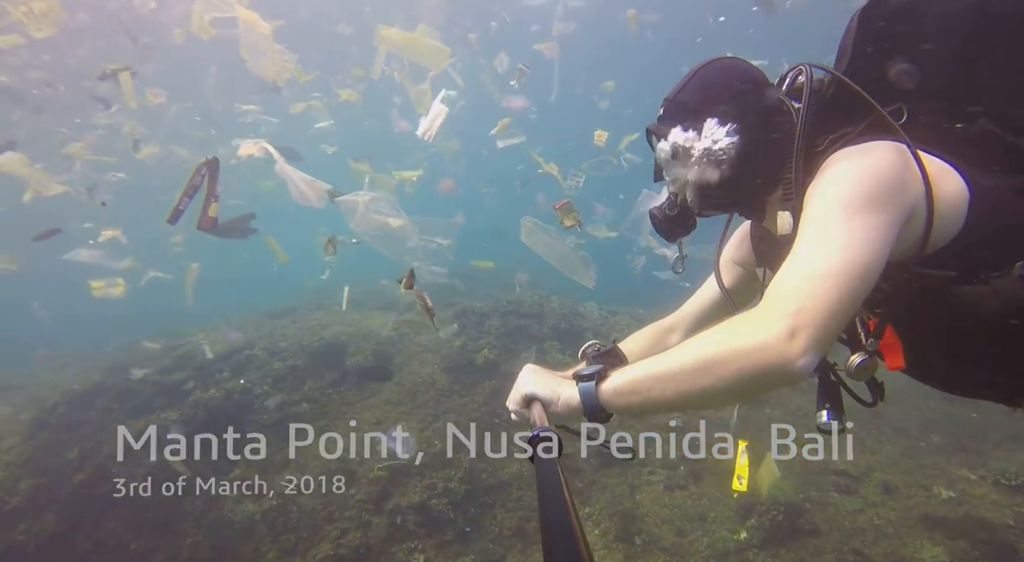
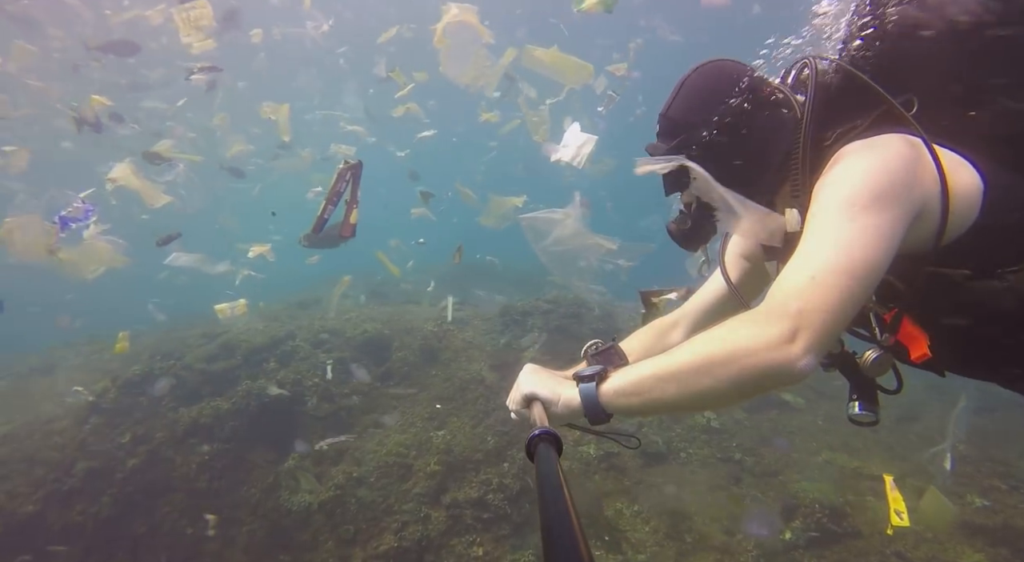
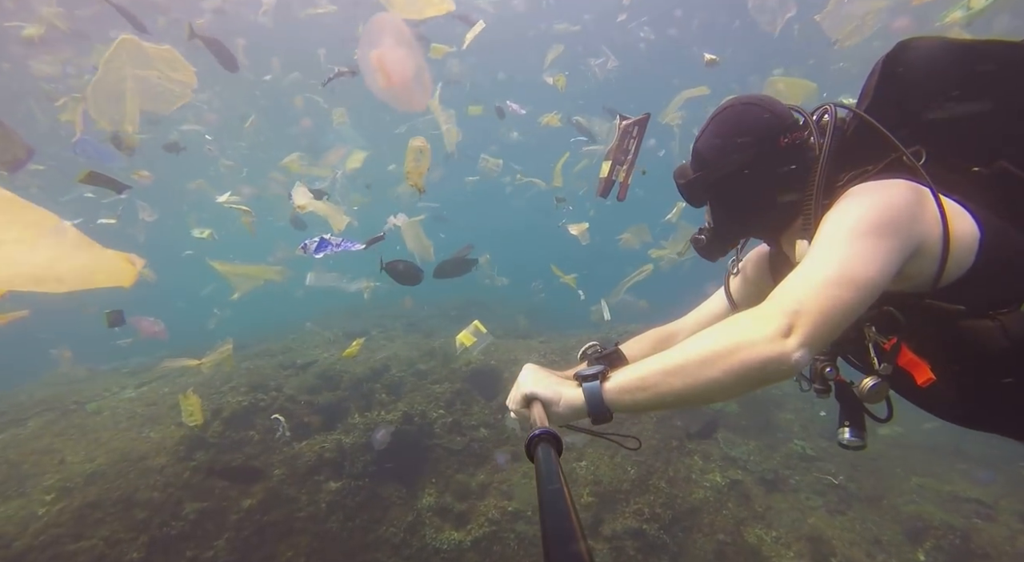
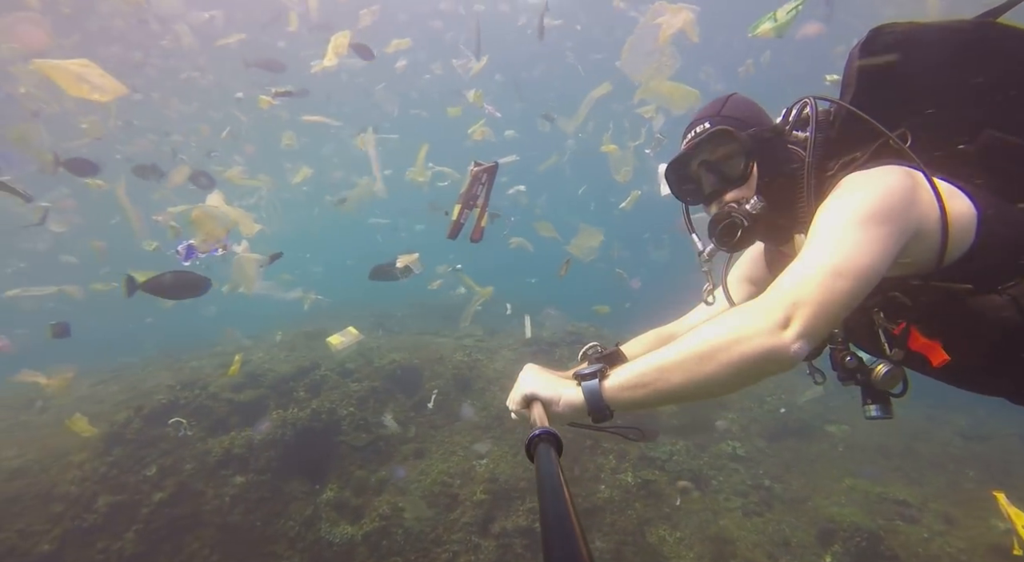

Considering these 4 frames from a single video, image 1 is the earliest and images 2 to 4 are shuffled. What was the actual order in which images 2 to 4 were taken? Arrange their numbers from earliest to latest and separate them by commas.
2, 4, 3
